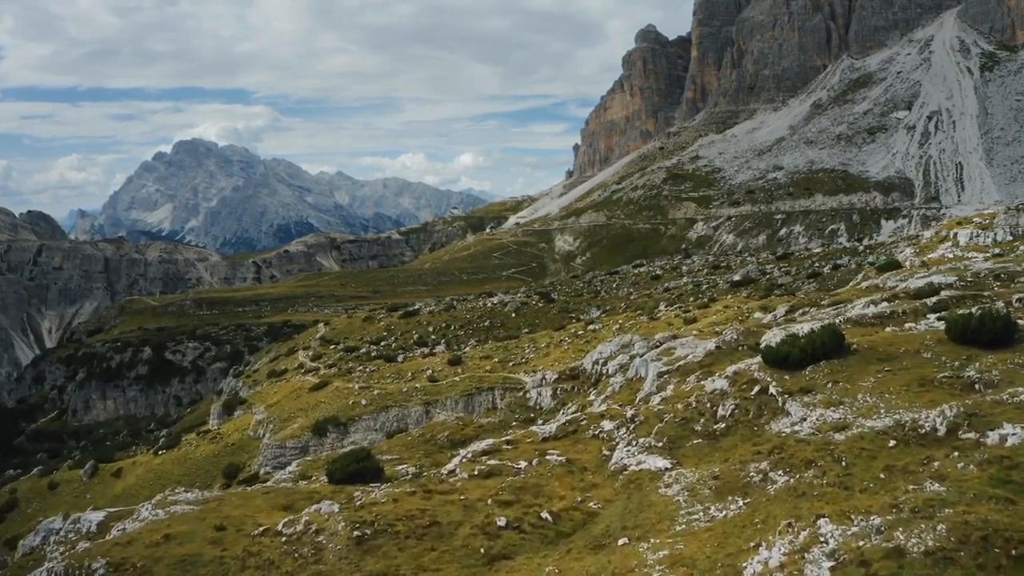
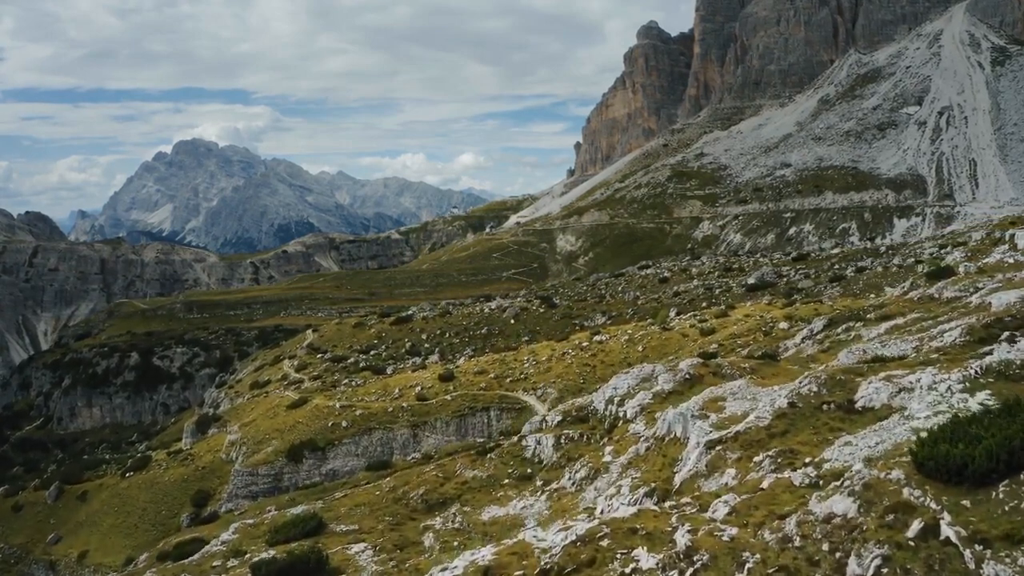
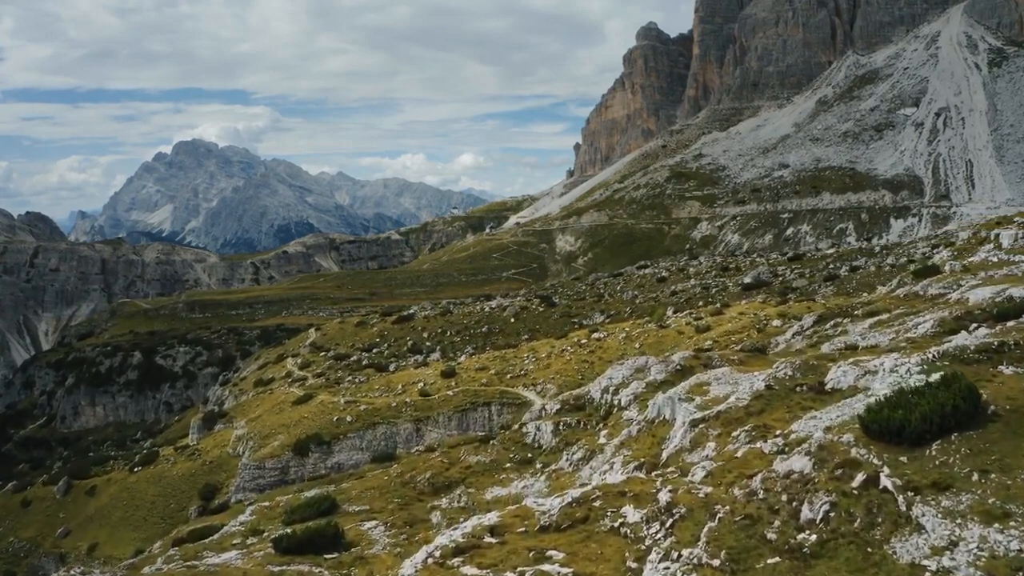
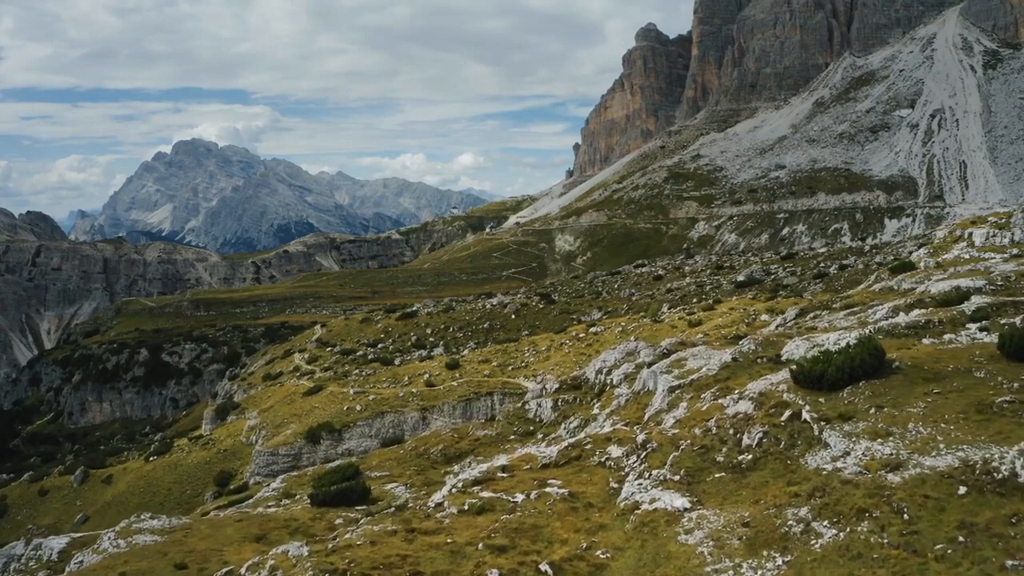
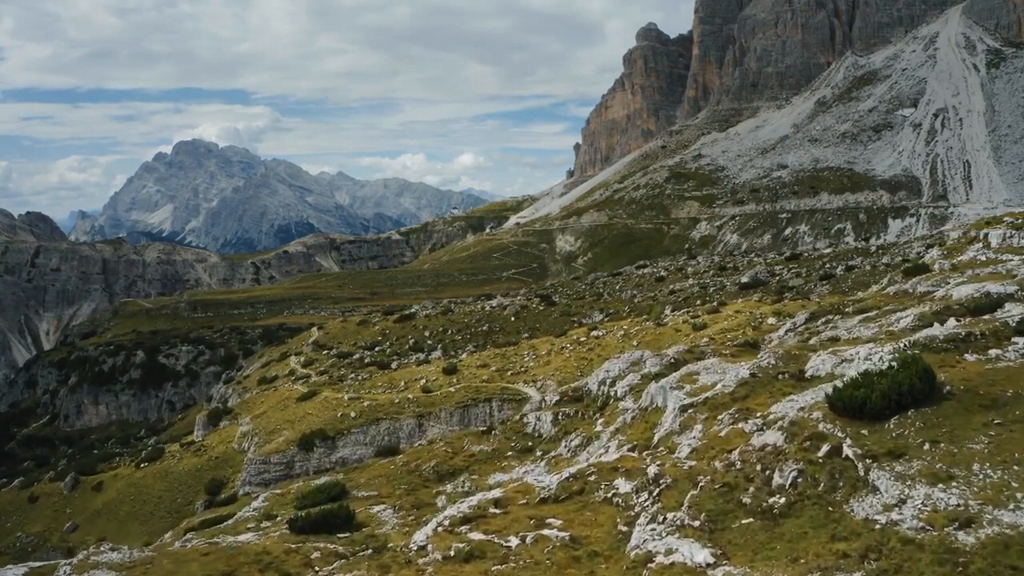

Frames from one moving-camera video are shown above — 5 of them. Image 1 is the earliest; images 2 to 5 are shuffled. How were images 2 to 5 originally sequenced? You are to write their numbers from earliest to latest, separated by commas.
4, 5, 3, 2
